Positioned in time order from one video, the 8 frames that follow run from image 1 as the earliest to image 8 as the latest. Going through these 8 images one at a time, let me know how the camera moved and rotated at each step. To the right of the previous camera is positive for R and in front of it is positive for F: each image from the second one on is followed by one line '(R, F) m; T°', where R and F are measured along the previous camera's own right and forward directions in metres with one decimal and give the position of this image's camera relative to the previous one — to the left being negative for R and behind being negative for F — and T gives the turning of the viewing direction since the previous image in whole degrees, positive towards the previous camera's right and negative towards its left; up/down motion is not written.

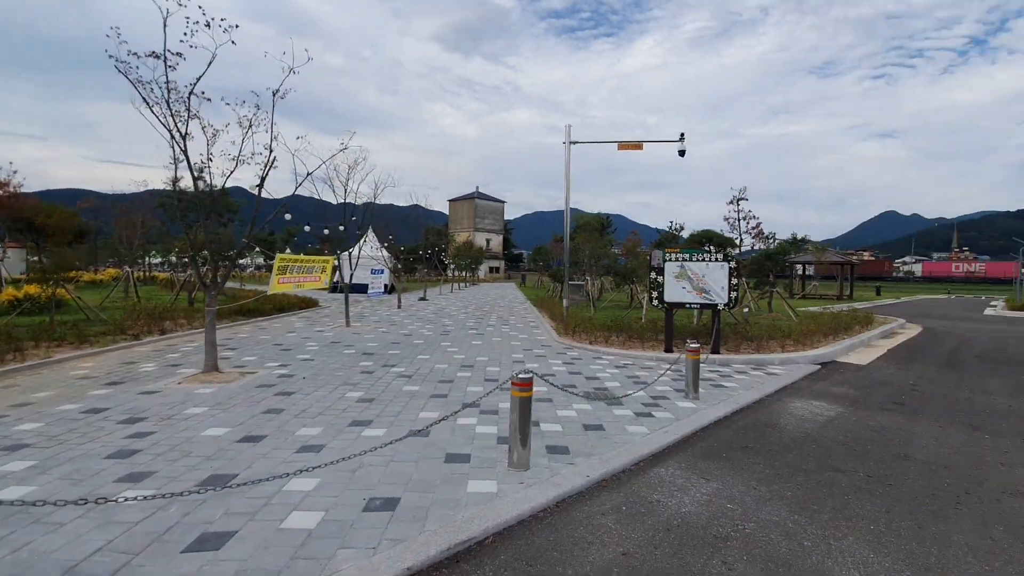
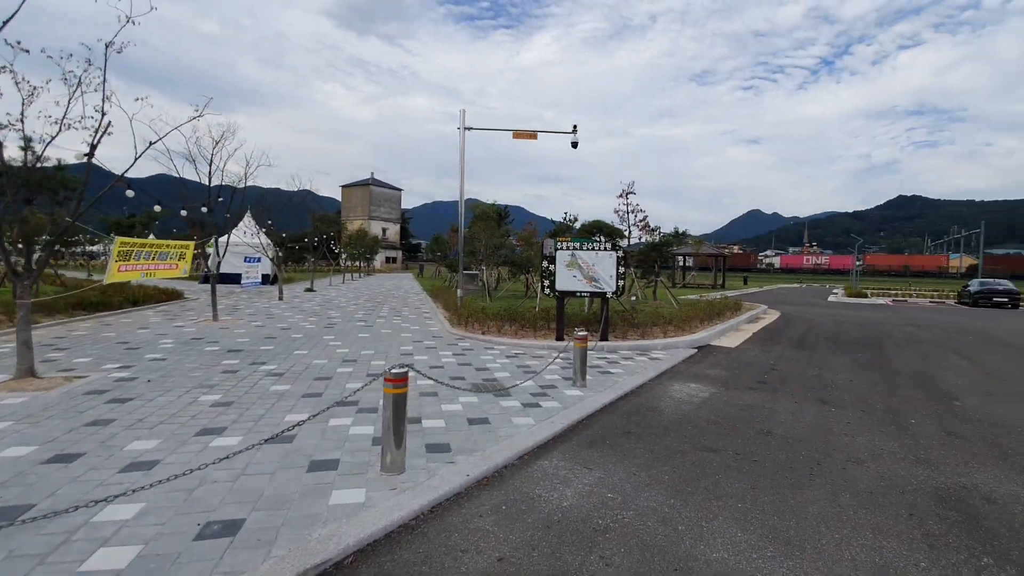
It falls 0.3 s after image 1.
(+0.2, +0.3) m; +11°
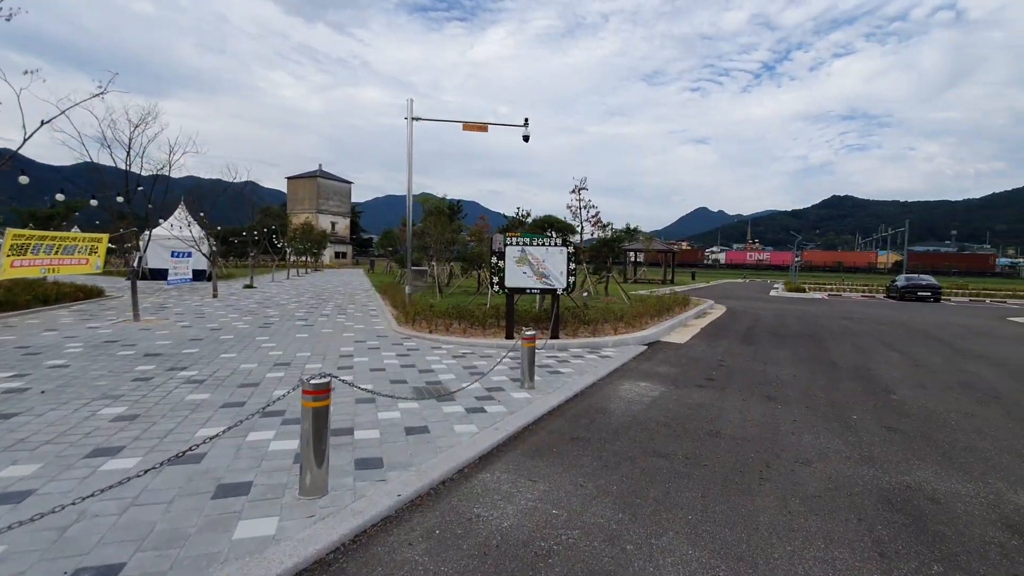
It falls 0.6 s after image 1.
(+0.1, +0.3) m; +5°
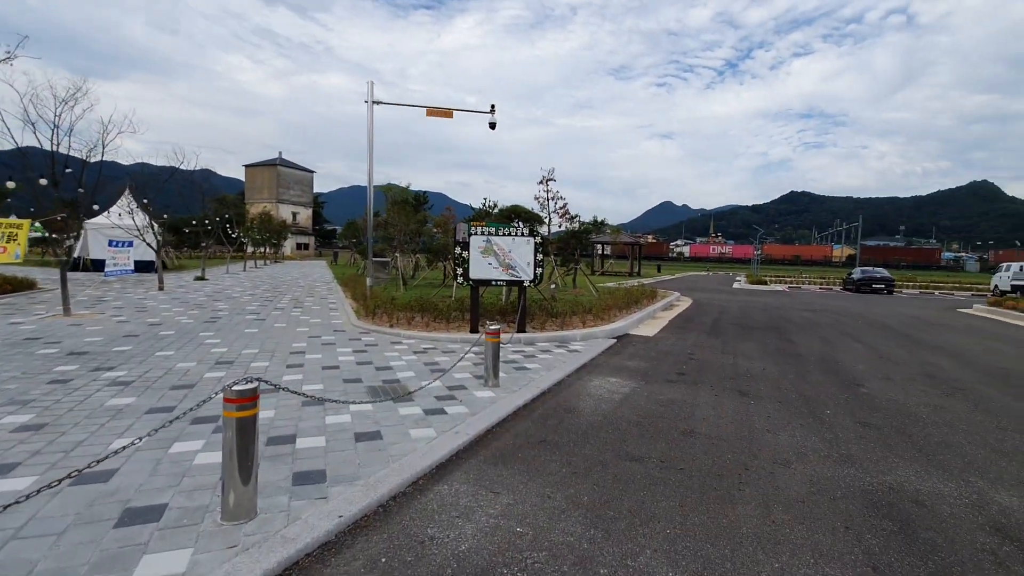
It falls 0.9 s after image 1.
(+0.1, +0.4) m; +4°
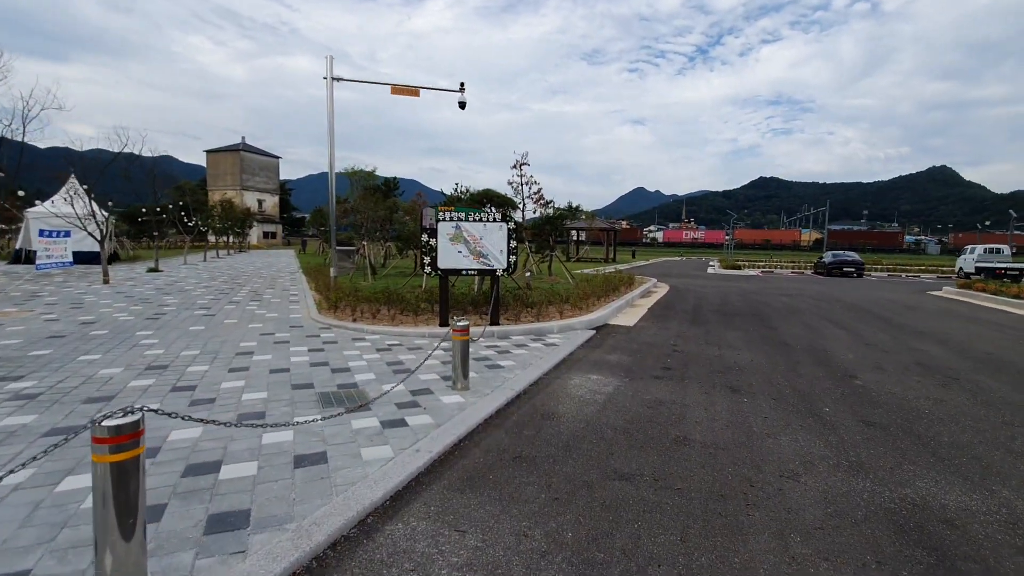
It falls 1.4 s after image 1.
(+0.1, +0.6) m; +3°
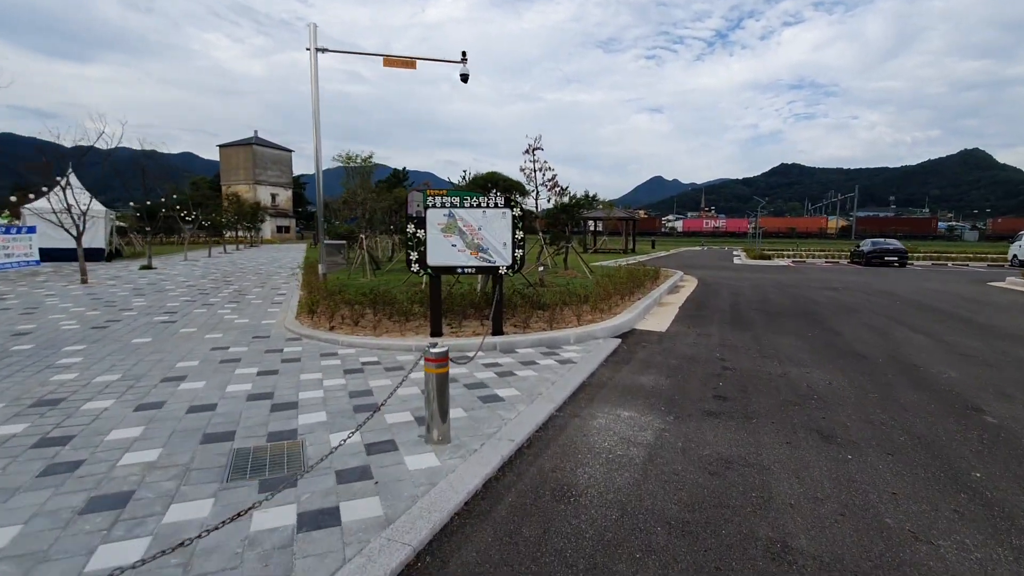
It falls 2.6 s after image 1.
(+0.1, +1.6) m; -2°
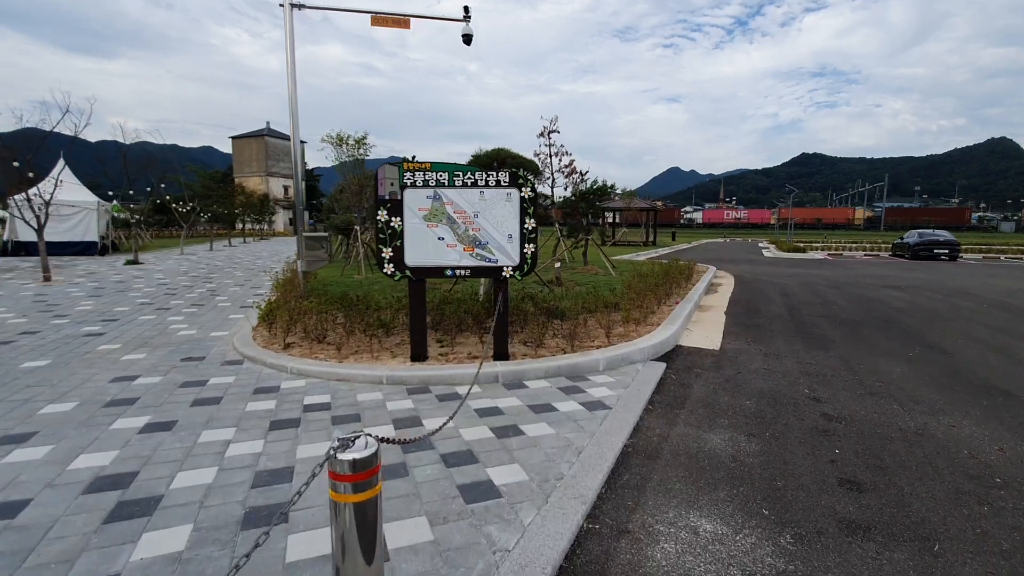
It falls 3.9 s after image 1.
(+0.1, +1.8) m; -2°
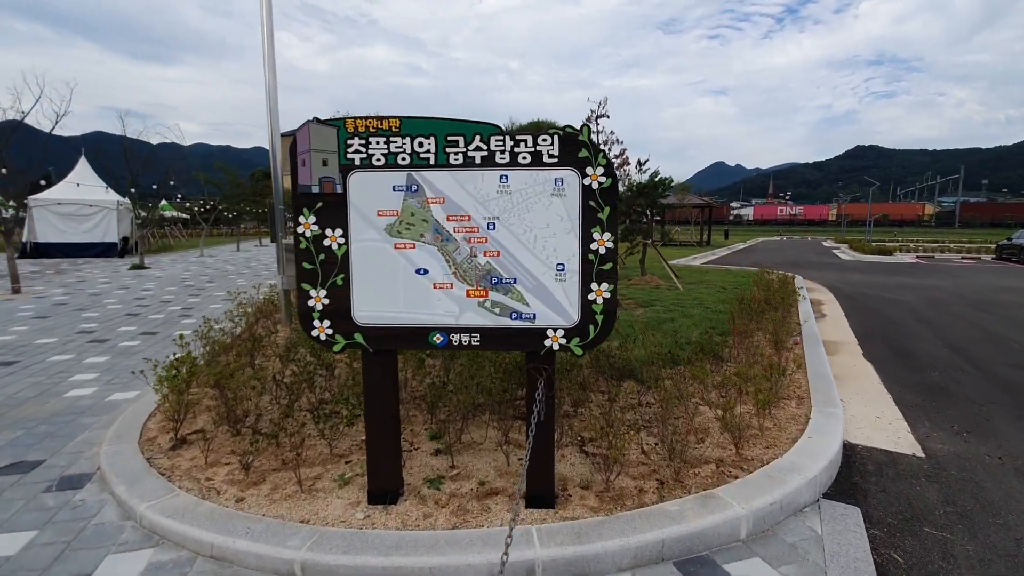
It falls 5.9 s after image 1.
(-0.1, +2.5) m; -4°
